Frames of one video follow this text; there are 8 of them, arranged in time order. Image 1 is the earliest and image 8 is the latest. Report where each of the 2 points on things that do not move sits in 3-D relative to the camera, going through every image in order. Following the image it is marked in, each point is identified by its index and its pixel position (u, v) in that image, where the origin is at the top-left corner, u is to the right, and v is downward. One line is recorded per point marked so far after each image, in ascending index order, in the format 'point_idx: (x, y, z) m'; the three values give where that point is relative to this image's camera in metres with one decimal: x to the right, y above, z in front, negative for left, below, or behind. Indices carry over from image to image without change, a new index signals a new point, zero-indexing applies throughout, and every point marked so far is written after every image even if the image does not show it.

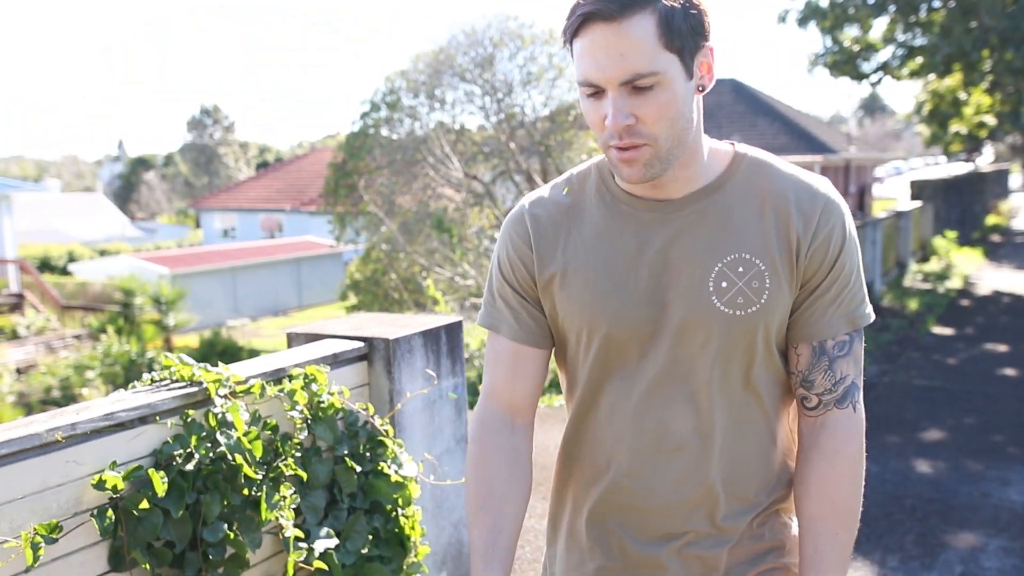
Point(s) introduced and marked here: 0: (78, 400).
0: (-4.3, -1.1, +8.5) m
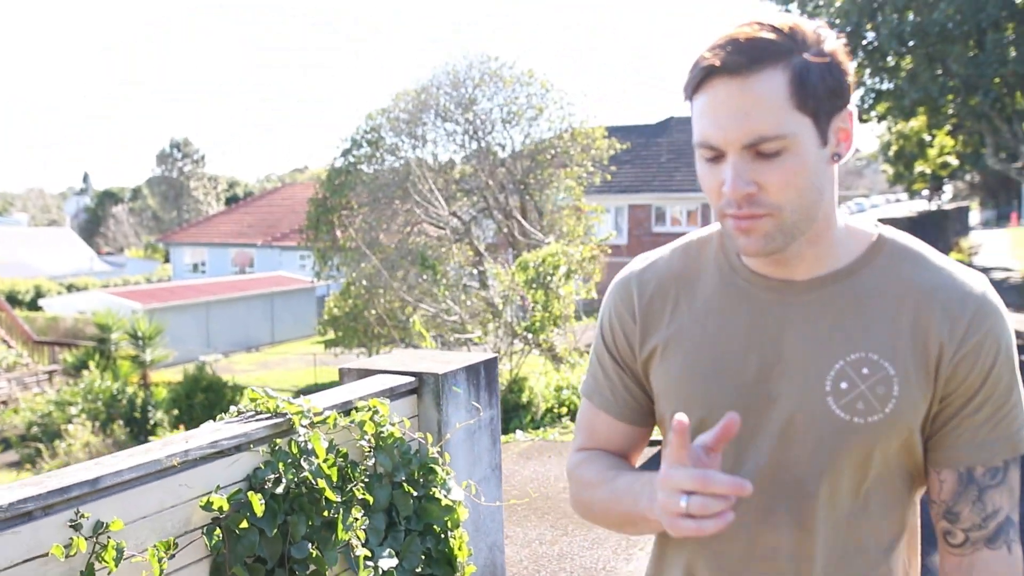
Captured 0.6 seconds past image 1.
0: (-4.4, -1.5, +8.5) m
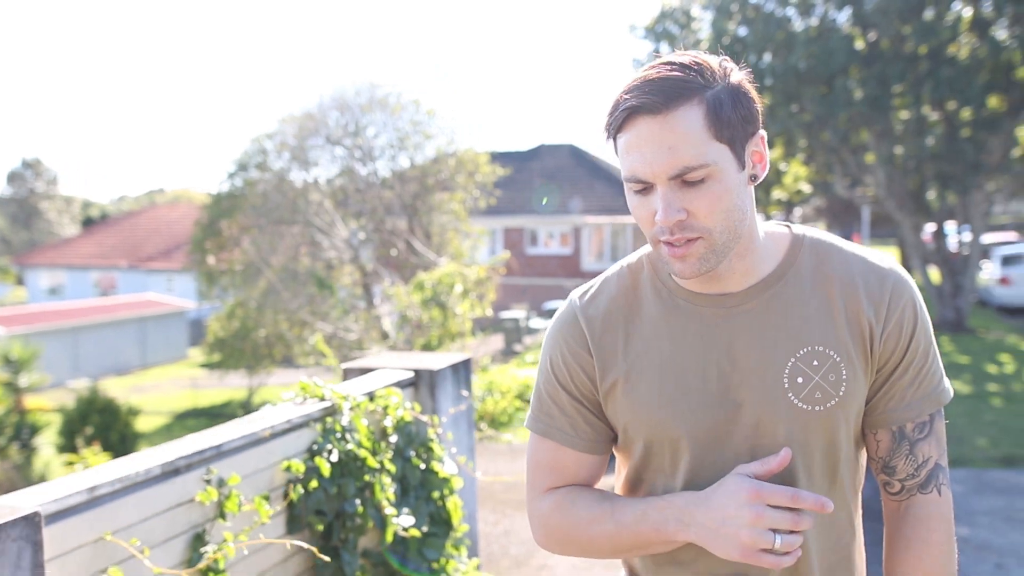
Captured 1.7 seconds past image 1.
0: (-5.4, -1.7, +8.2) m
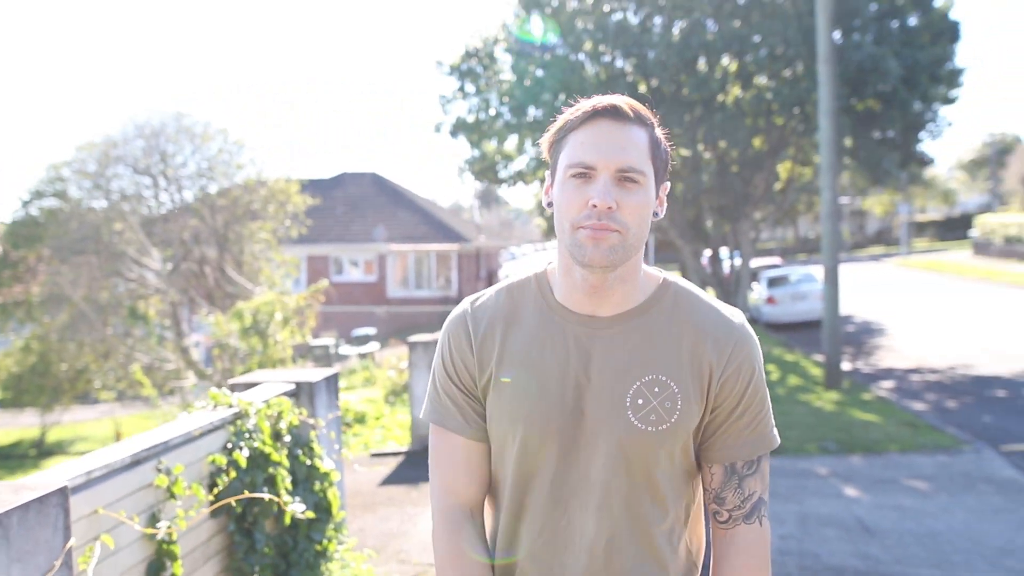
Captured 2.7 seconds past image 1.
0: (-7.0, -2.0, +7.4) m
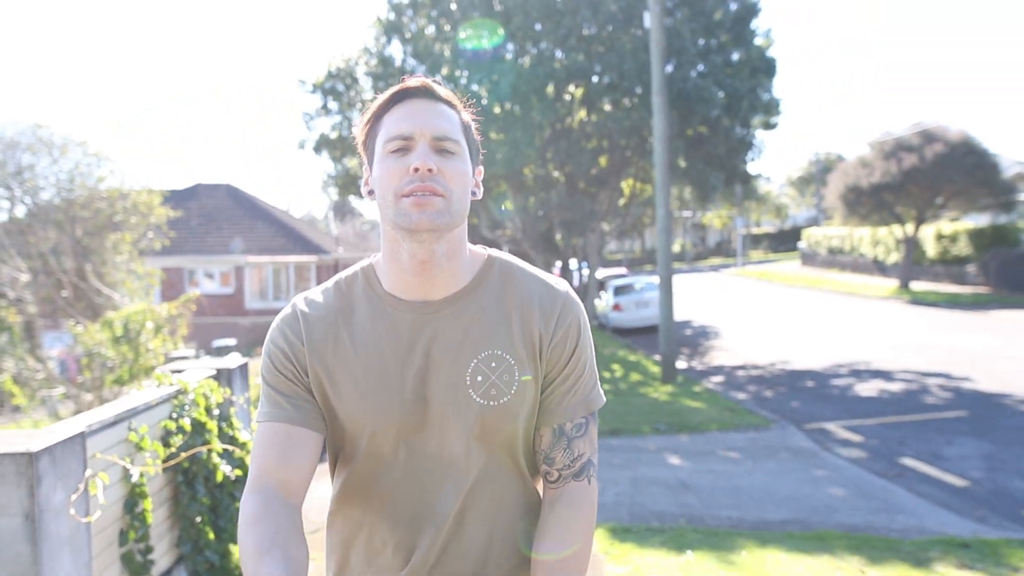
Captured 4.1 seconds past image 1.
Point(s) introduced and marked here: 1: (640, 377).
0: (-8.1, -2.1, +7.0) m
1: (+2.0, -1.4, +13.6) m
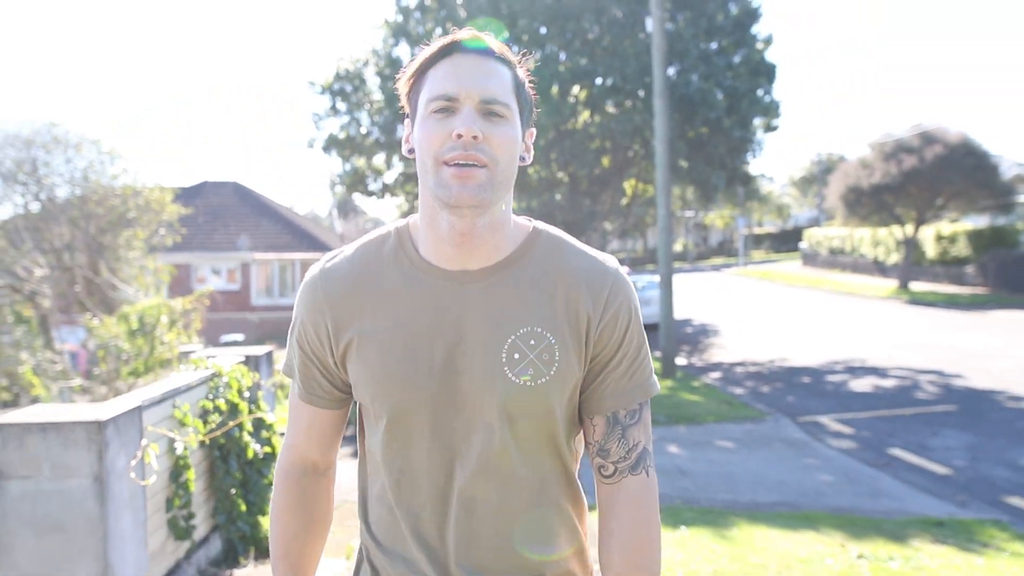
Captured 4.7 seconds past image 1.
0: (-8.0, -2.0, +7.4) m
1: (+2.1, -1.4, +14.0) m
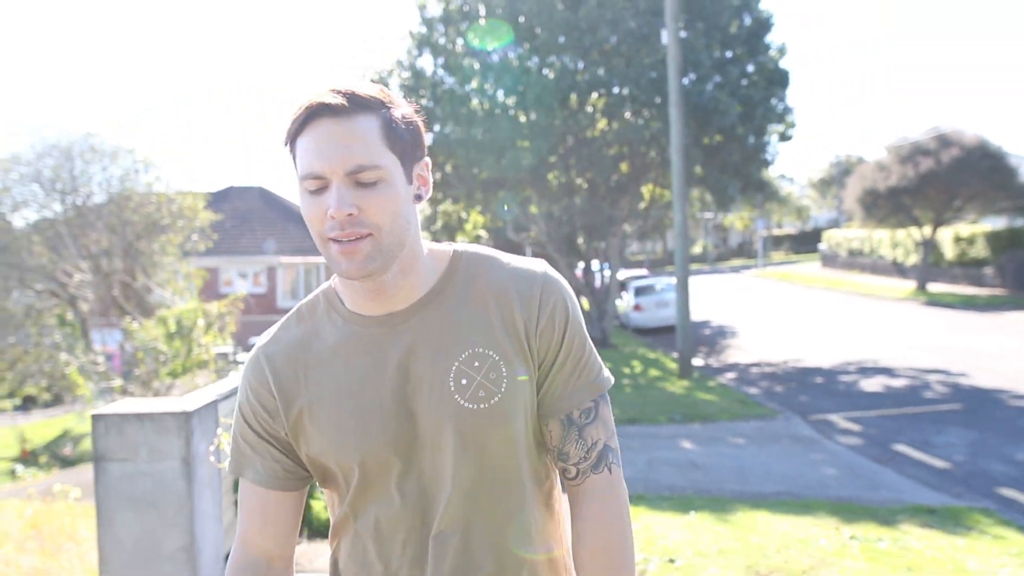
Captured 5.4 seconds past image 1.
0: (-7.8, -2.1, +8.1) m
1: (+2.5, -1.4, +14.4) m
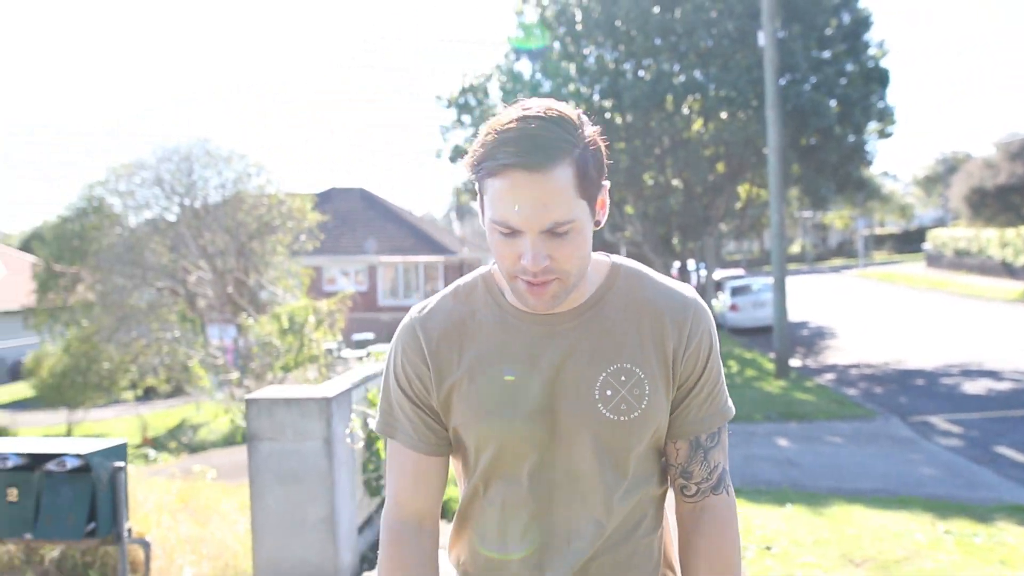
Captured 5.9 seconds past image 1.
0: (-6.8, -2.1, +9.2) m
1: (+4.1, -1.4, +14.5) m
